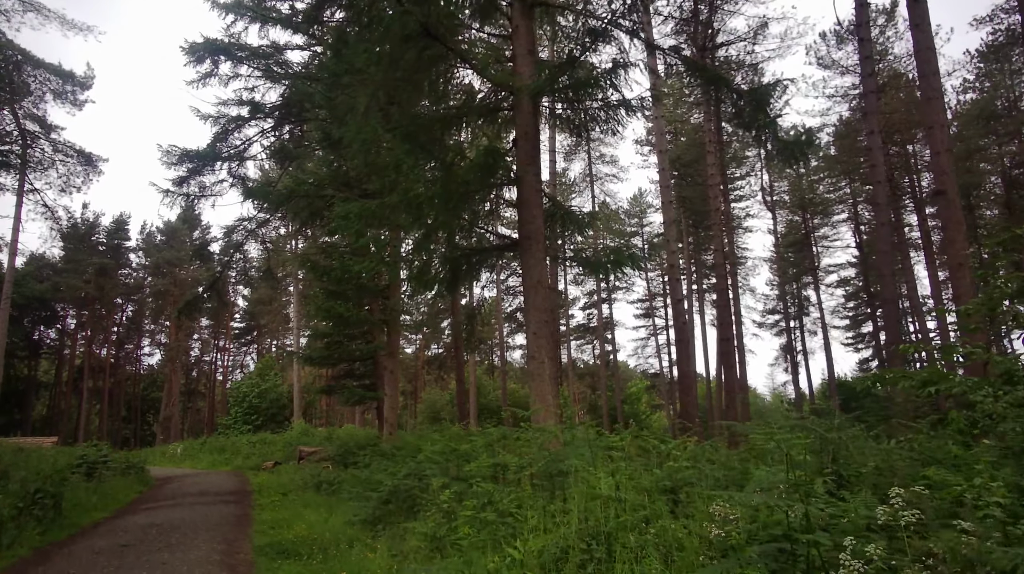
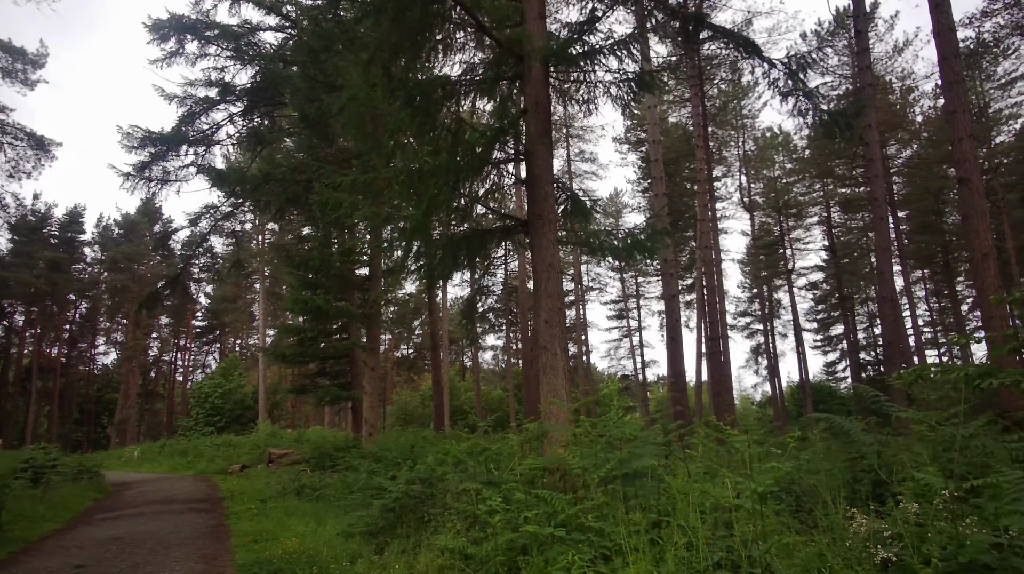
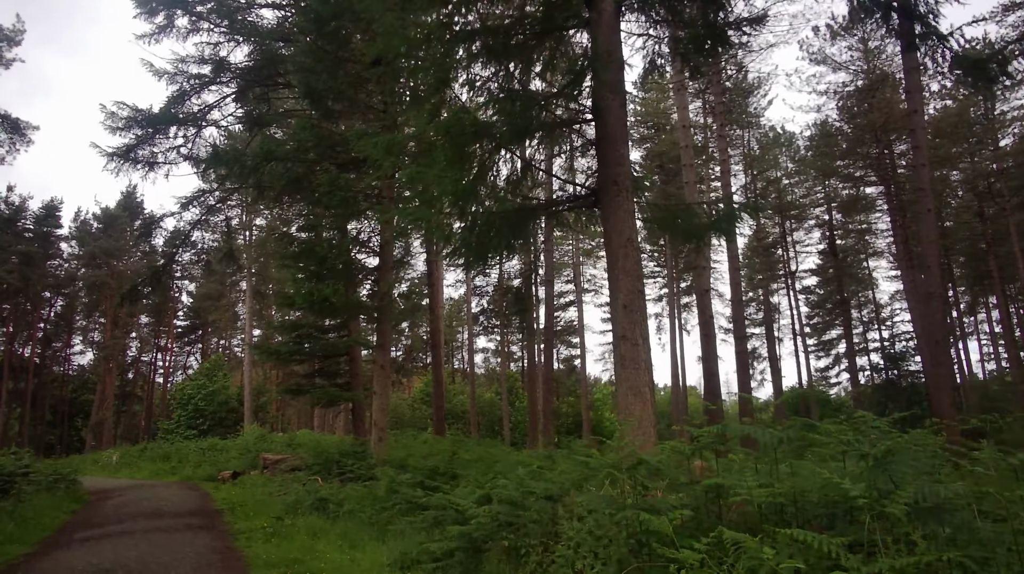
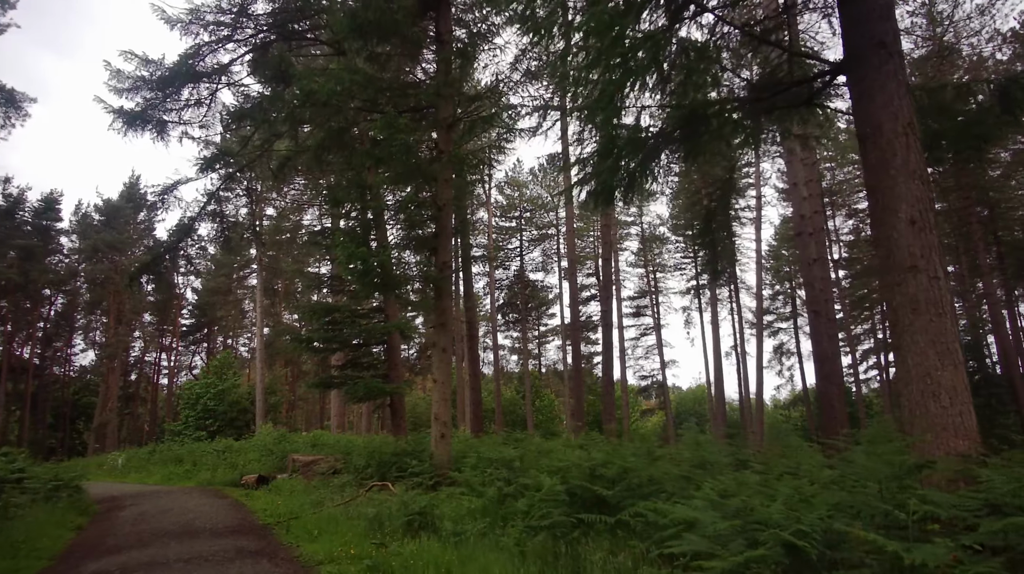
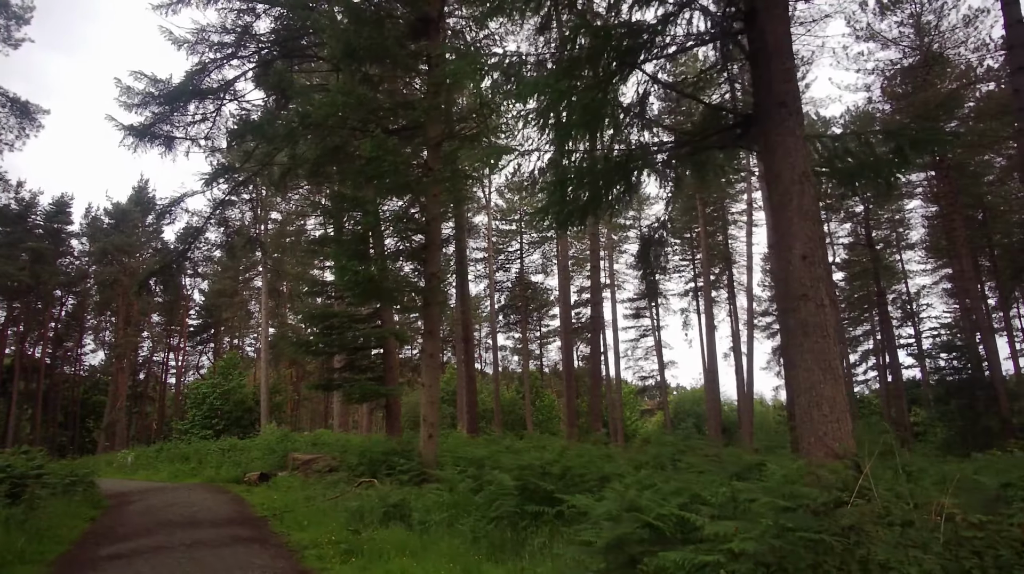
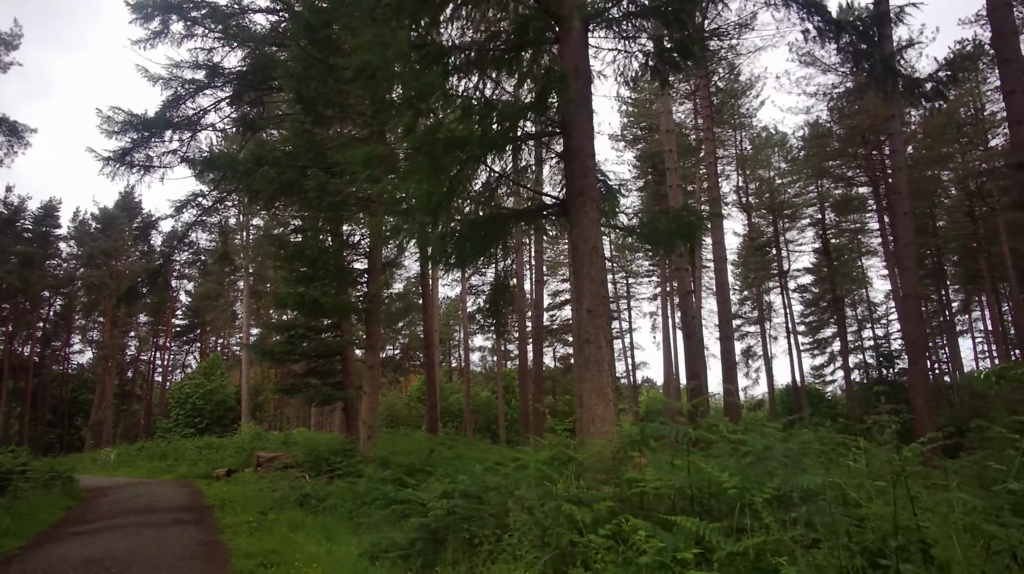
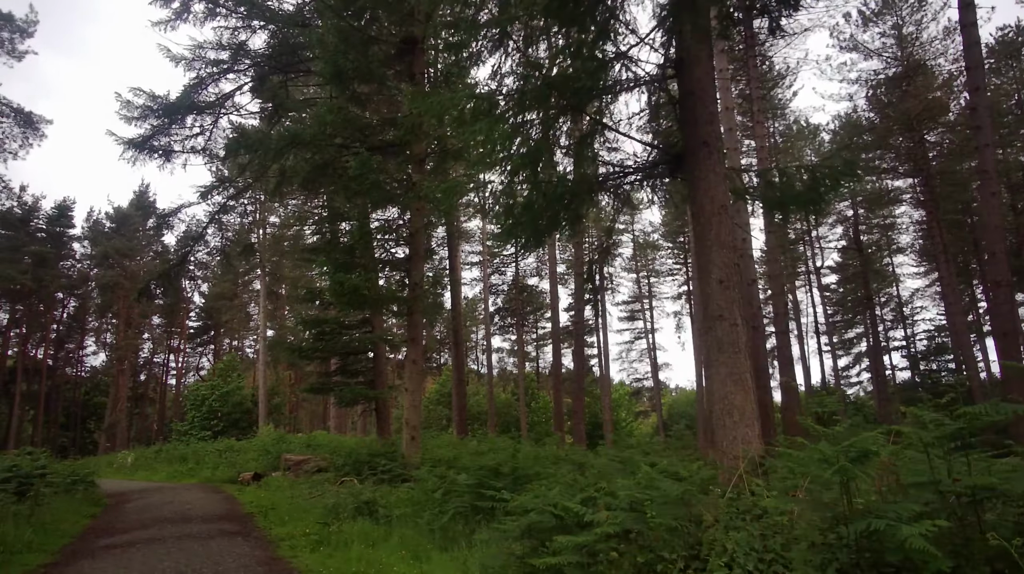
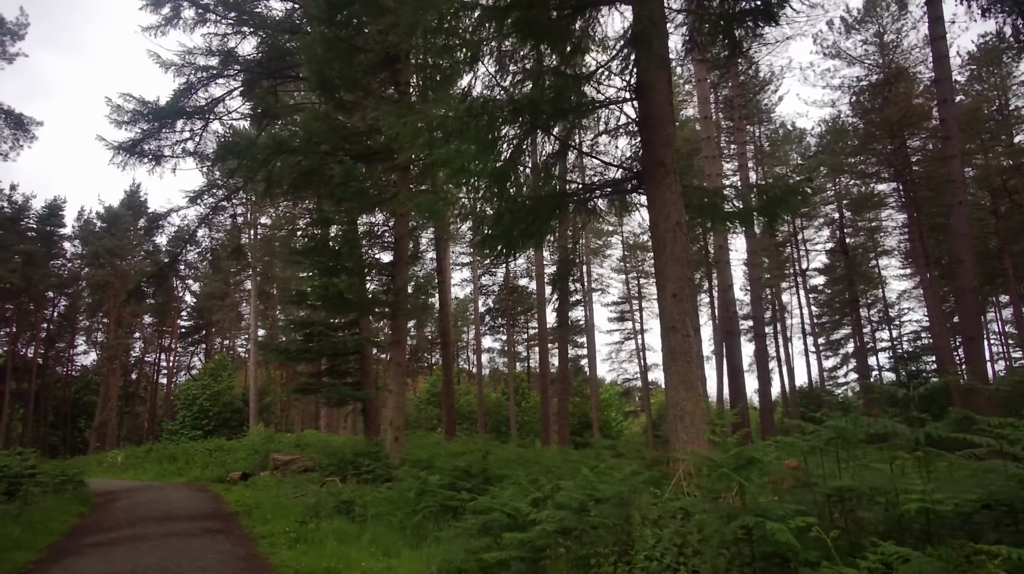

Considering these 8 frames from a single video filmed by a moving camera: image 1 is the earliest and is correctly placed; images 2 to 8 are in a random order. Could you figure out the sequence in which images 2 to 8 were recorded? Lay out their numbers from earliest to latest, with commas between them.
2, 6, 3, 8, 7, 5, 4
